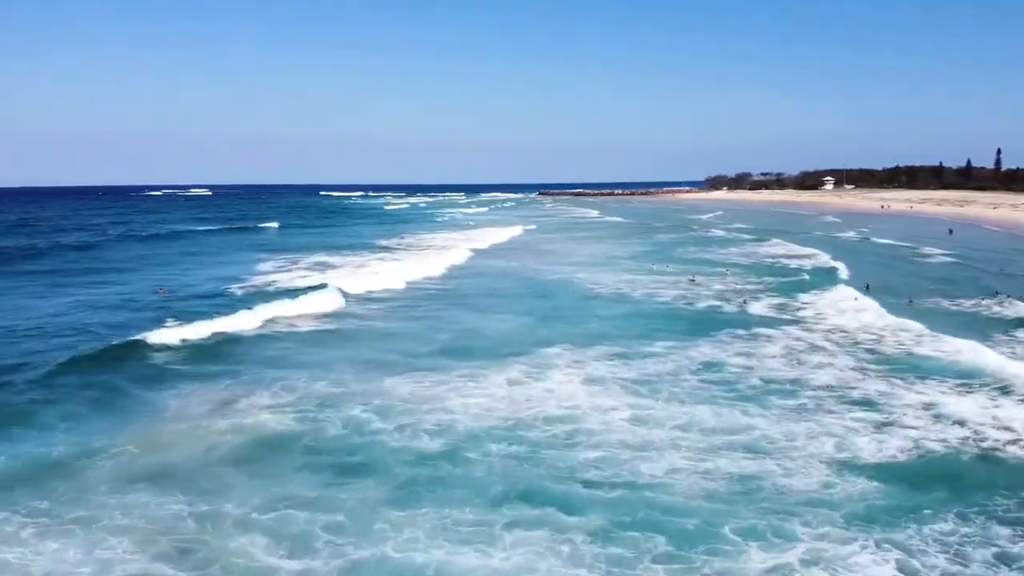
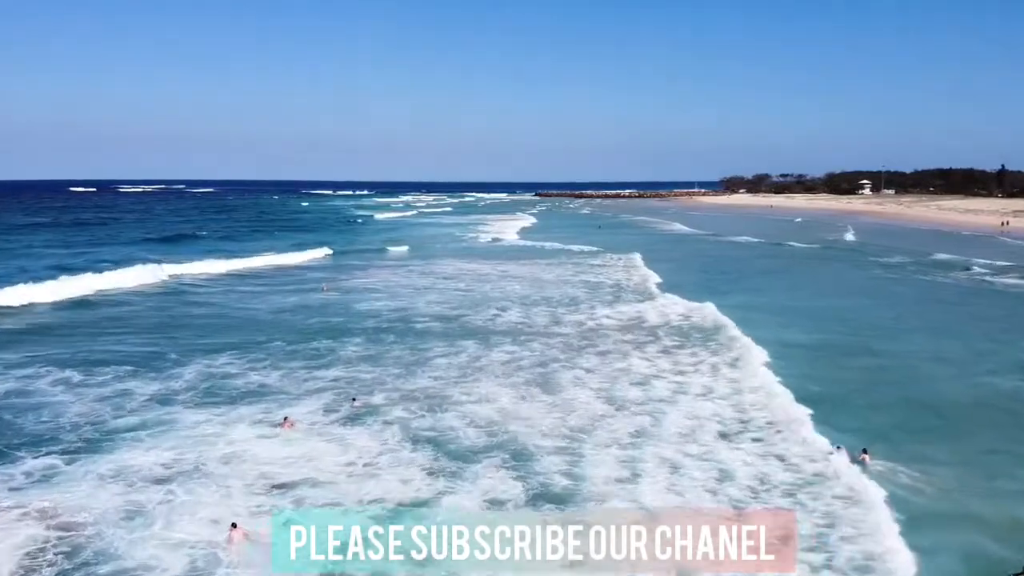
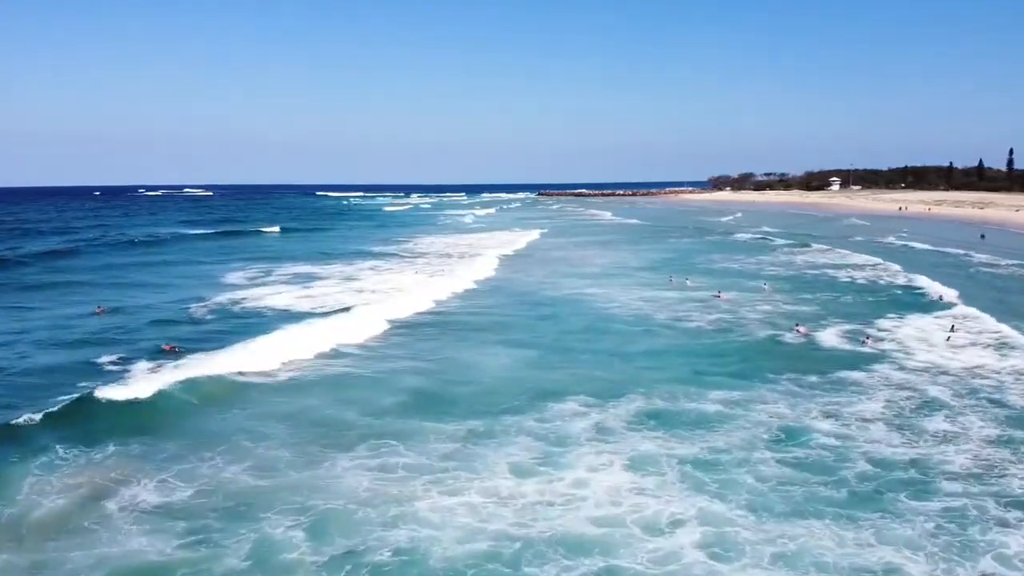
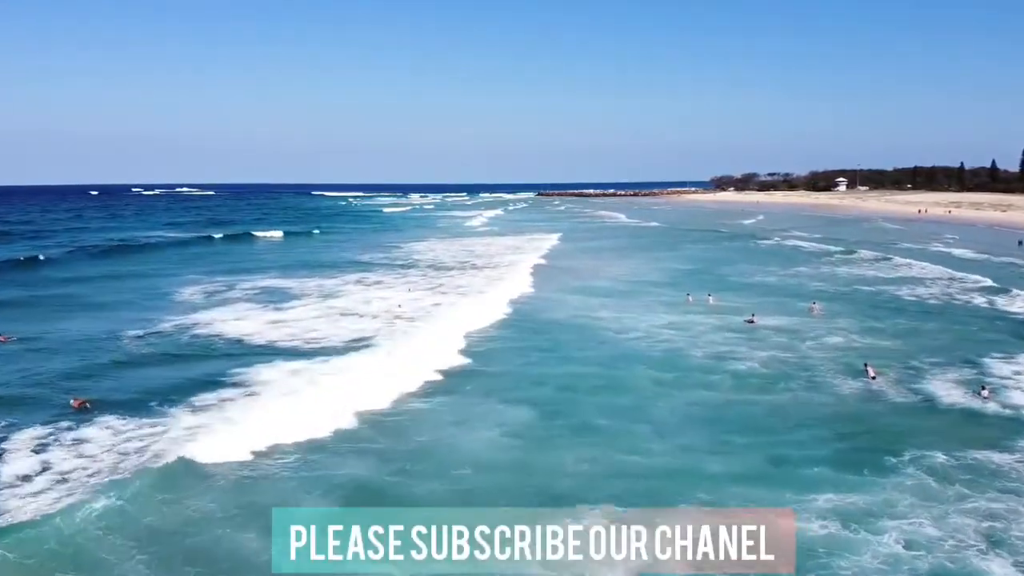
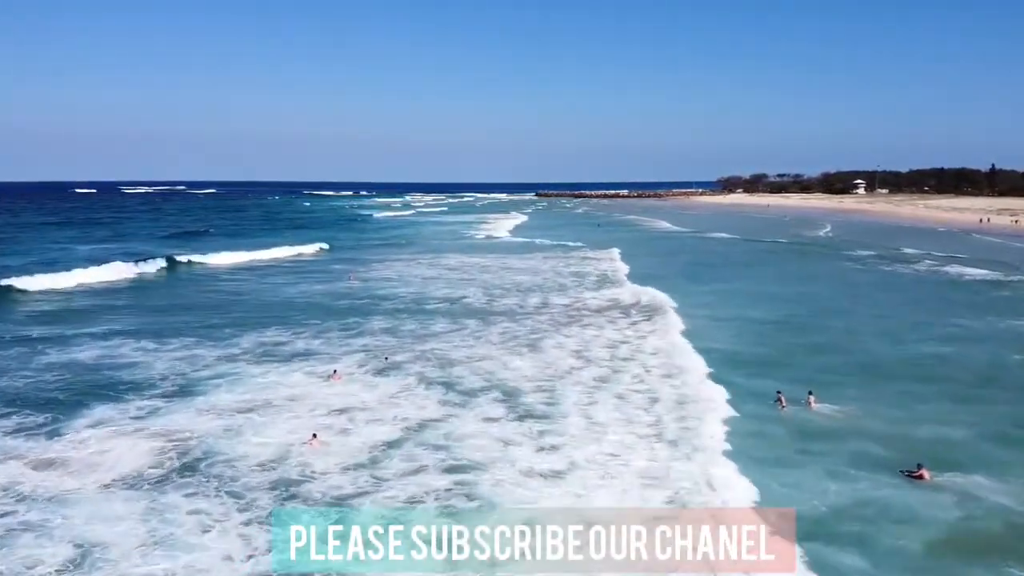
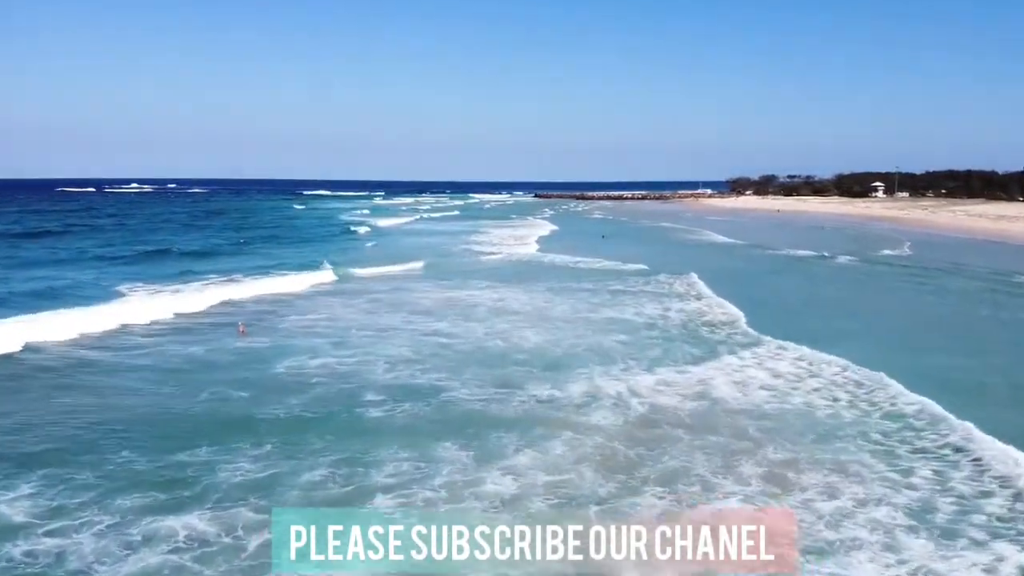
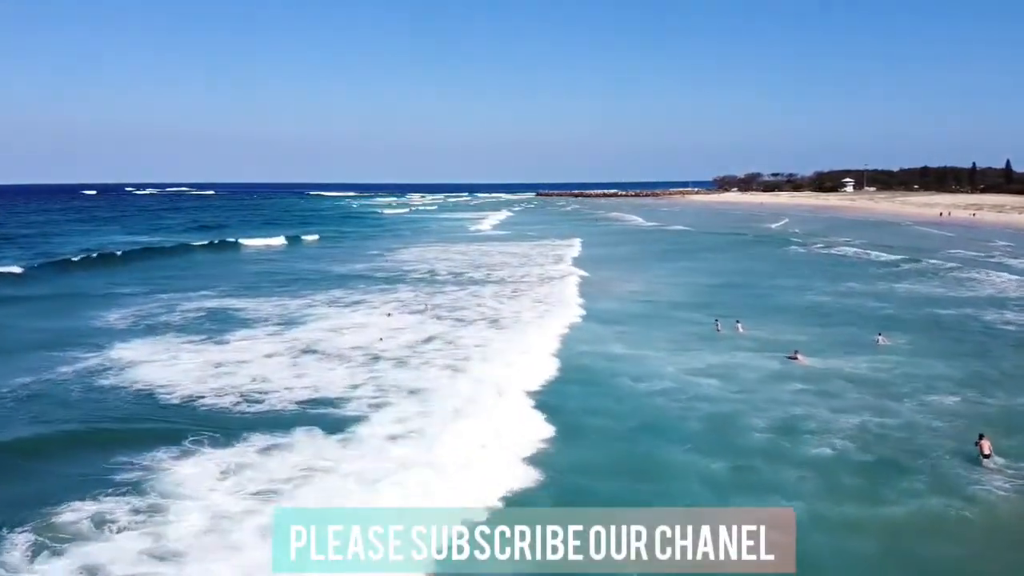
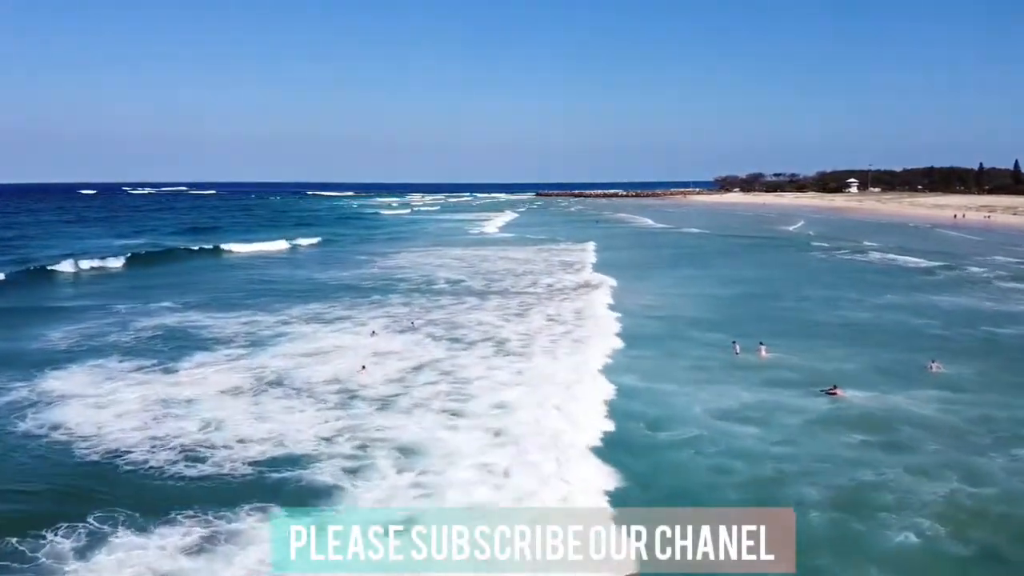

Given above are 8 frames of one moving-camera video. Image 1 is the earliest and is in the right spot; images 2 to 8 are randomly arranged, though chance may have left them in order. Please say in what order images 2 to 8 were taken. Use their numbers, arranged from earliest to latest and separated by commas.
3, 4, 7, 8, 5, 2, 6
